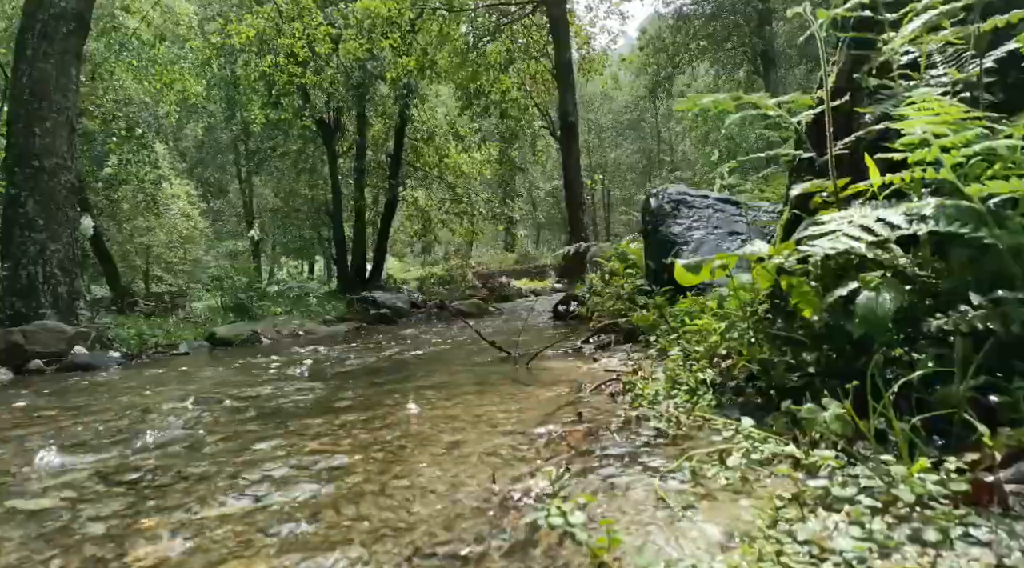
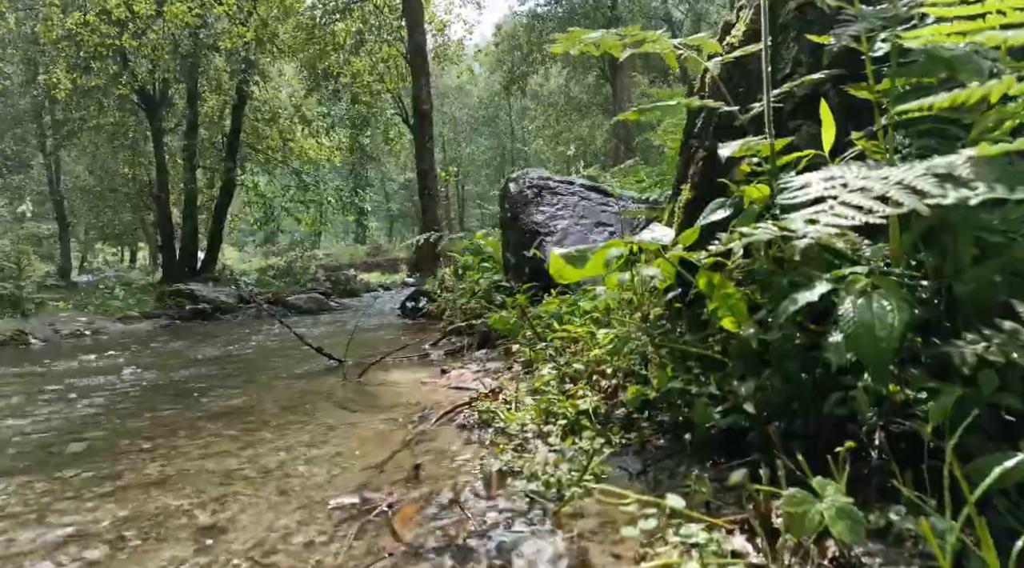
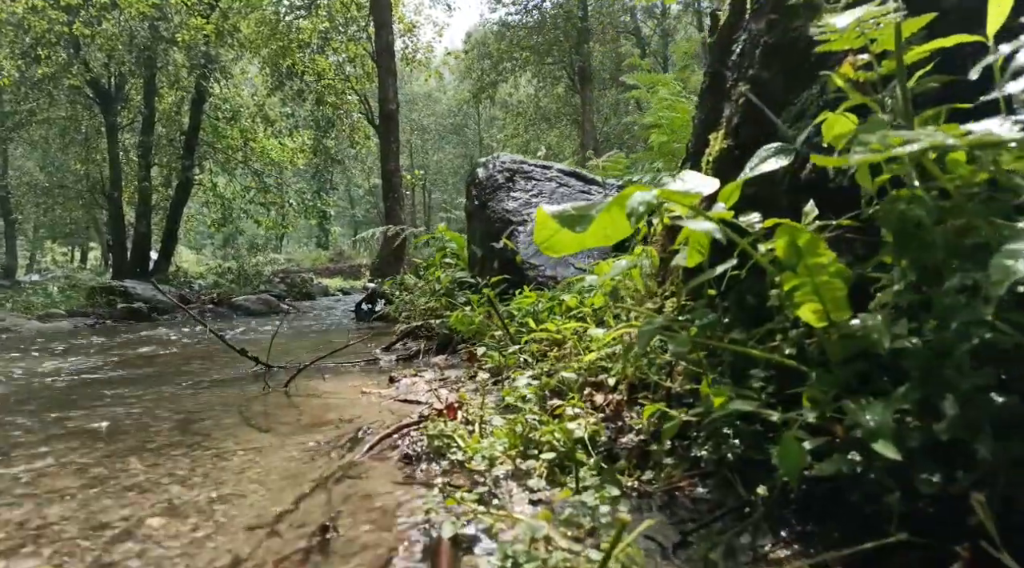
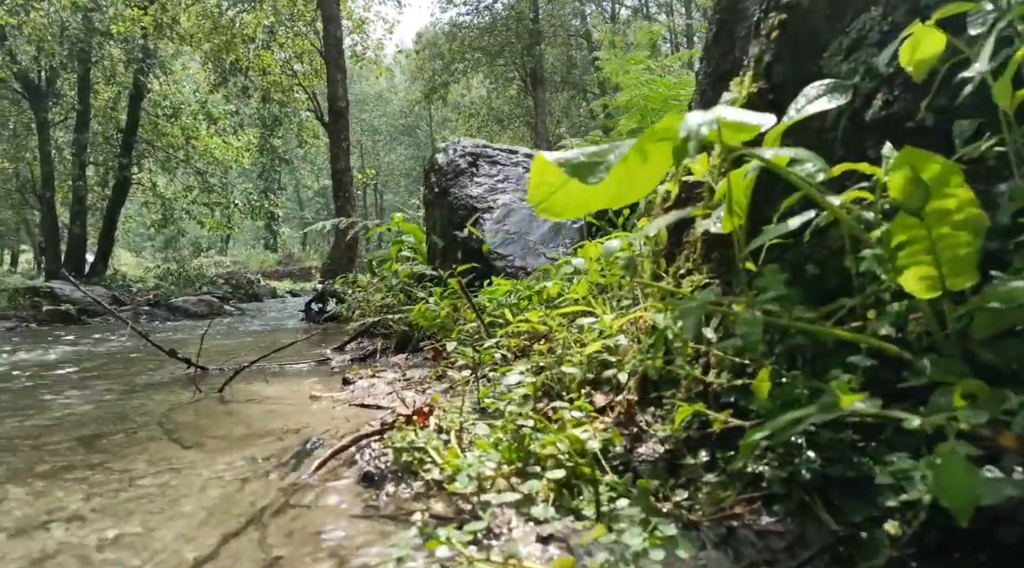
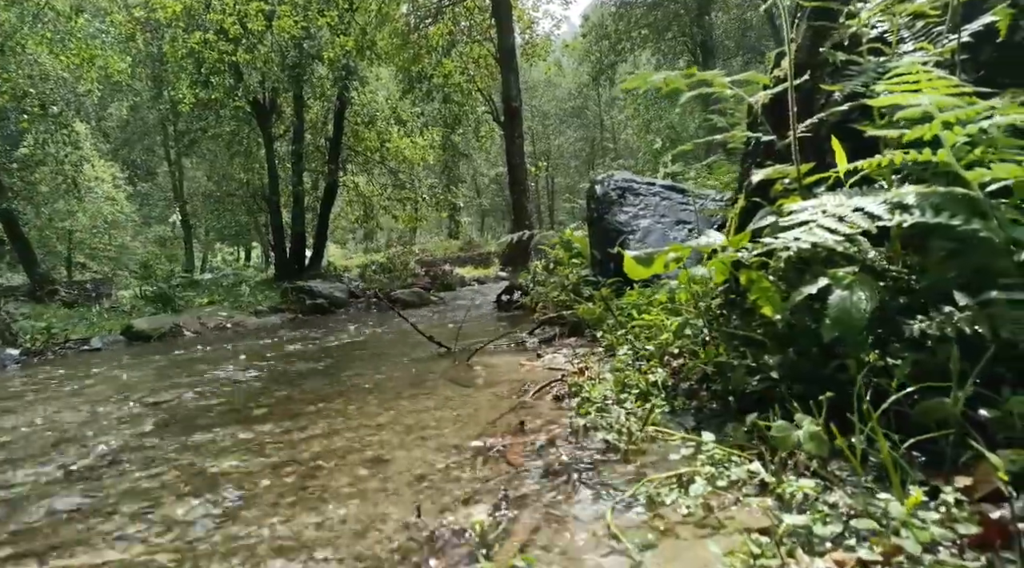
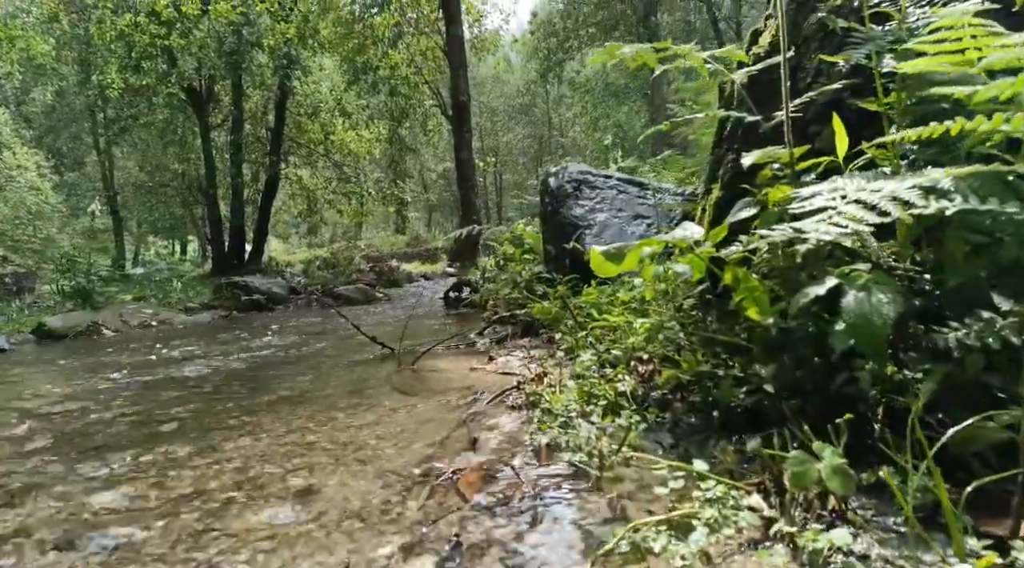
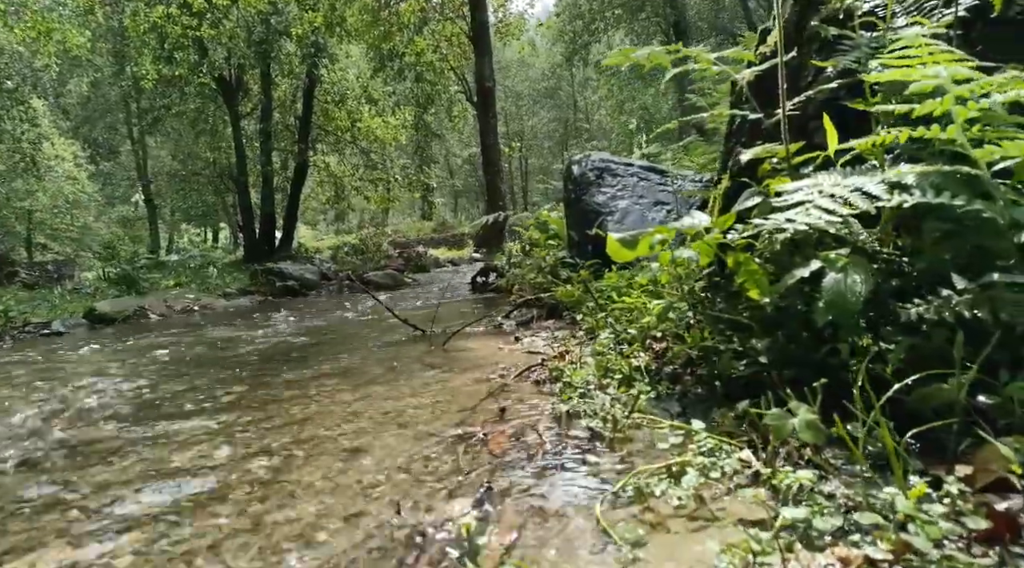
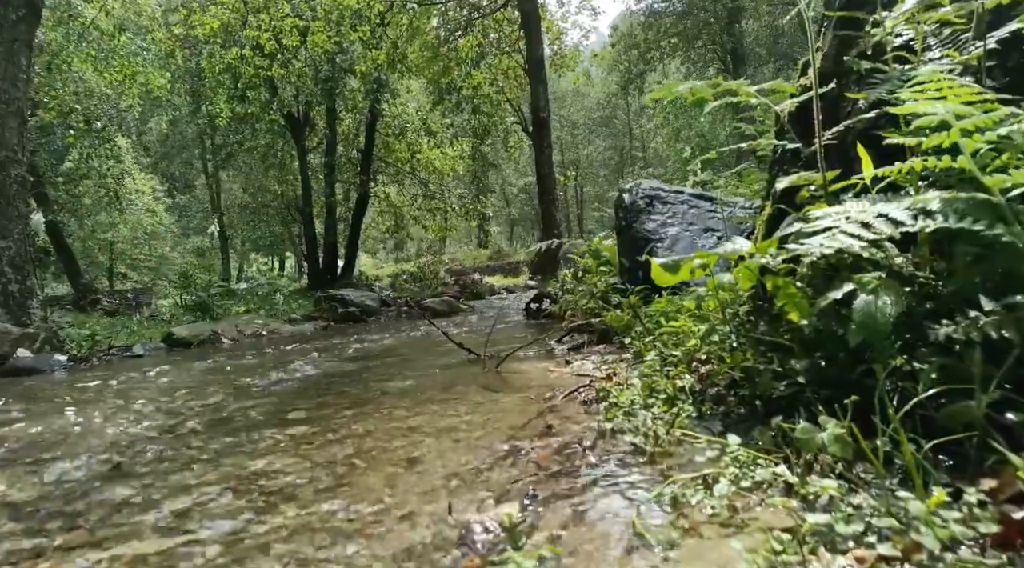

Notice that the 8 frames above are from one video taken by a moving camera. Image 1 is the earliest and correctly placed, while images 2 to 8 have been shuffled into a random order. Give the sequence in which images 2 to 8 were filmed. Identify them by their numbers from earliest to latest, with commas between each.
8, 5, 7, 6, 2, 3, 4
